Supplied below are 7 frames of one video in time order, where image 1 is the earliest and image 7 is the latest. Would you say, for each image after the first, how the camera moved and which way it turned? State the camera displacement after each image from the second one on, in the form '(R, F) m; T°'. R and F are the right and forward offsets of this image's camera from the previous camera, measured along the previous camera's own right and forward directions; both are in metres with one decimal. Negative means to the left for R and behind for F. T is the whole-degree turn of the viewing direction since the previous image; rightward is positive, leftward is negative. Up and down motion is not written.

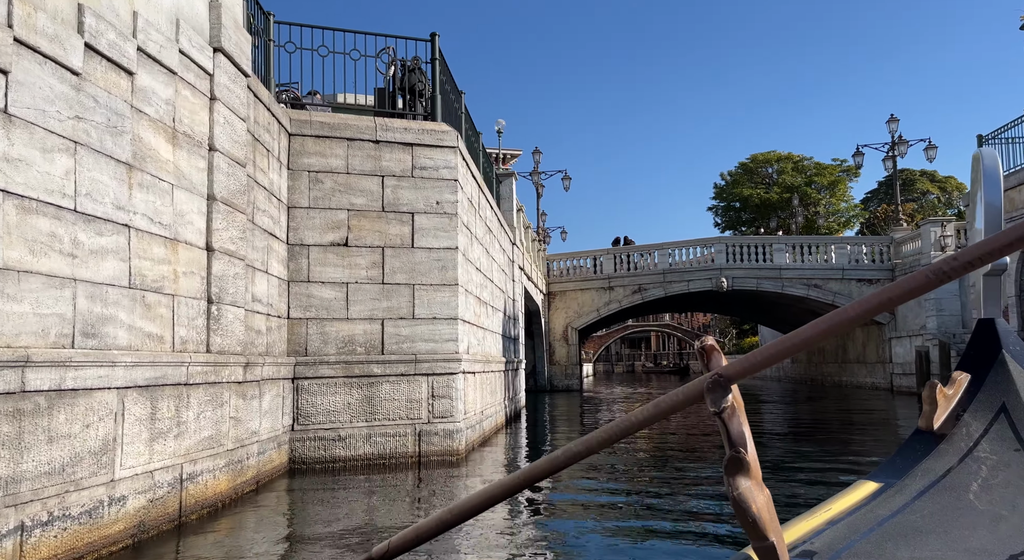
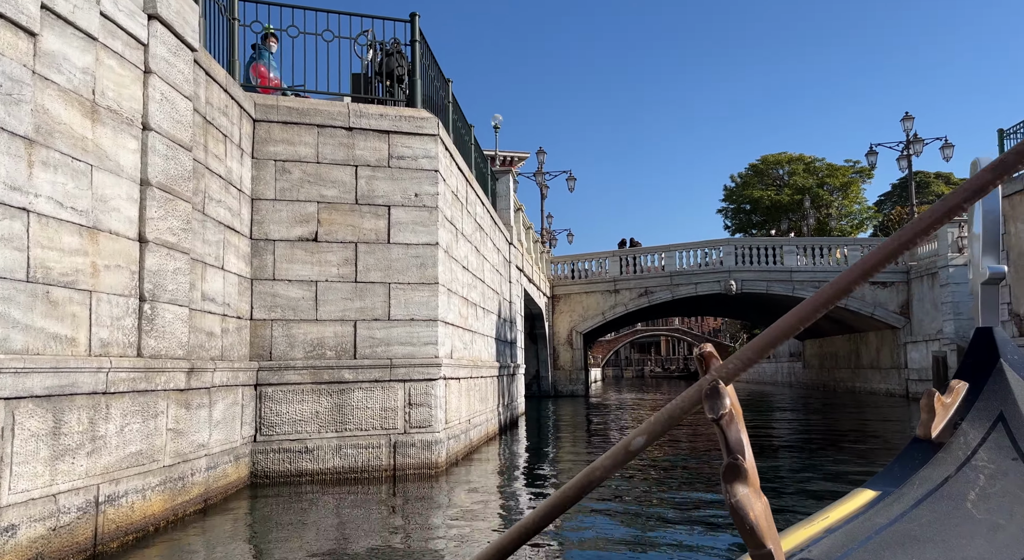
(+0.3, +0.8) m; -1°
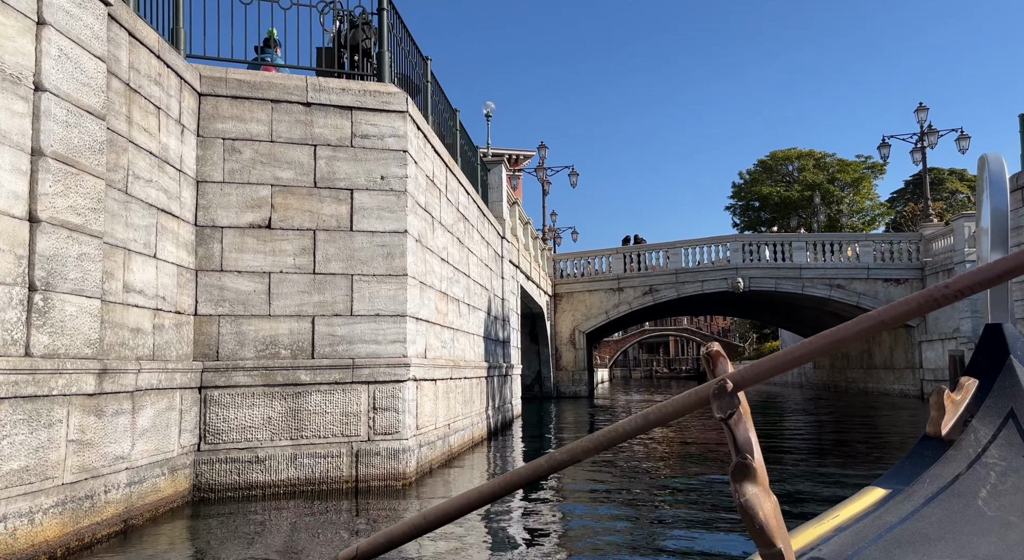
(+0.3, +0.9) m; -1°
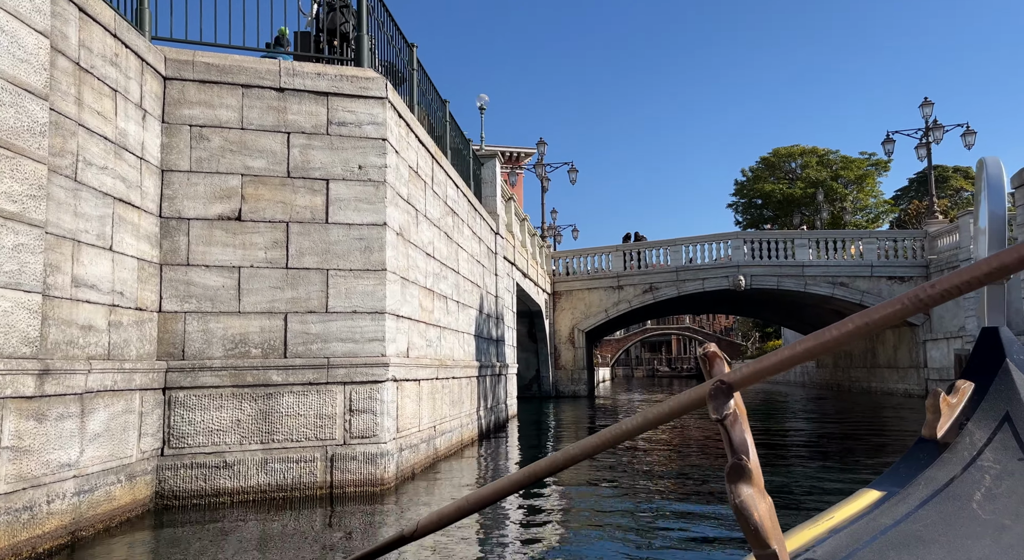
(+0.2, +0.4) m; 0°
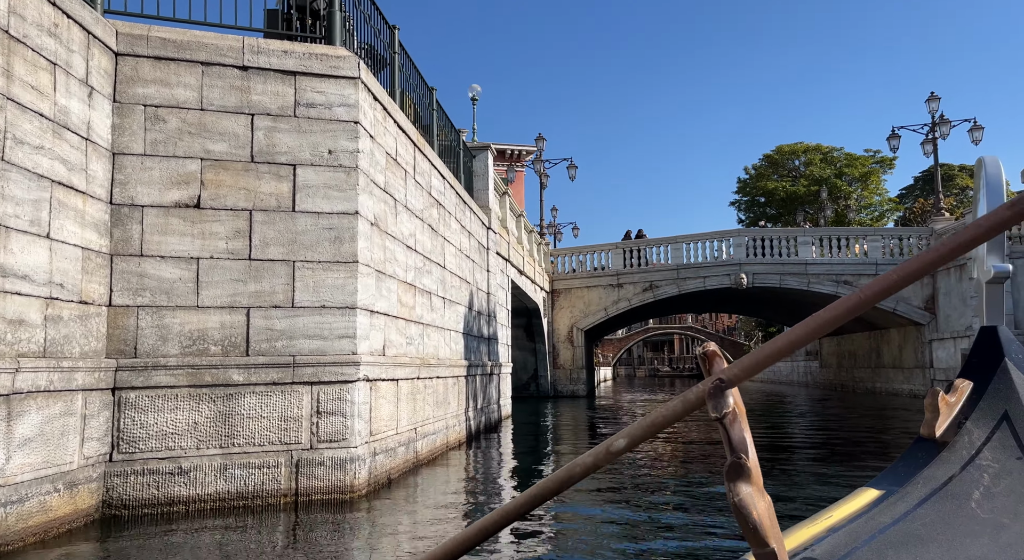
(+0.2, +0.5) m; 0°
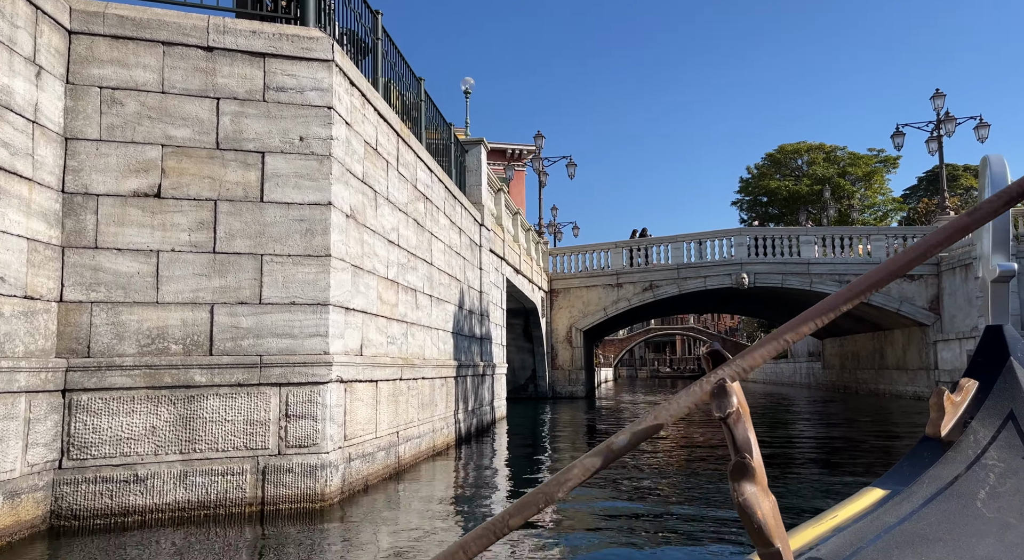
(+0.2, +0.4) m; 0°
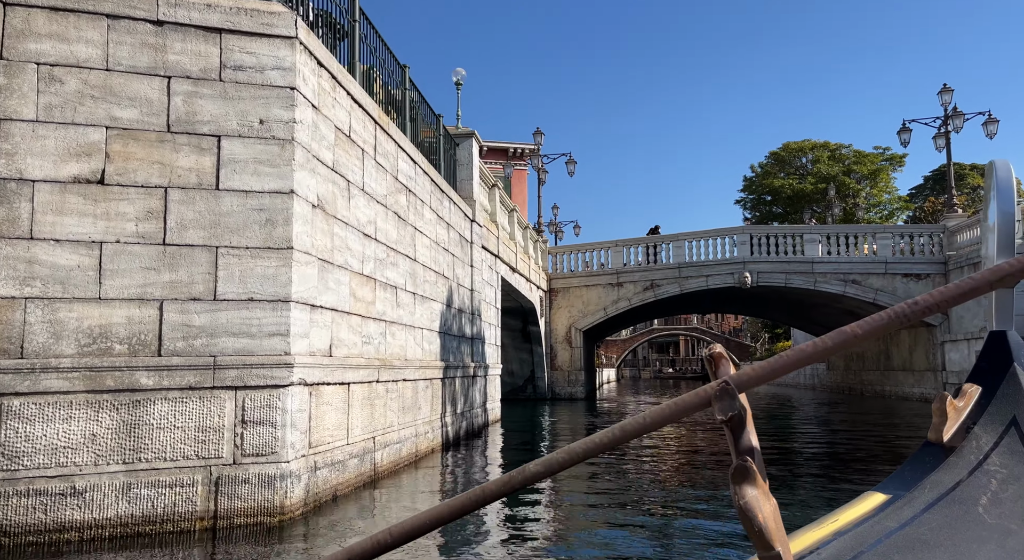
(+0.2, +0.5) m; 0°
